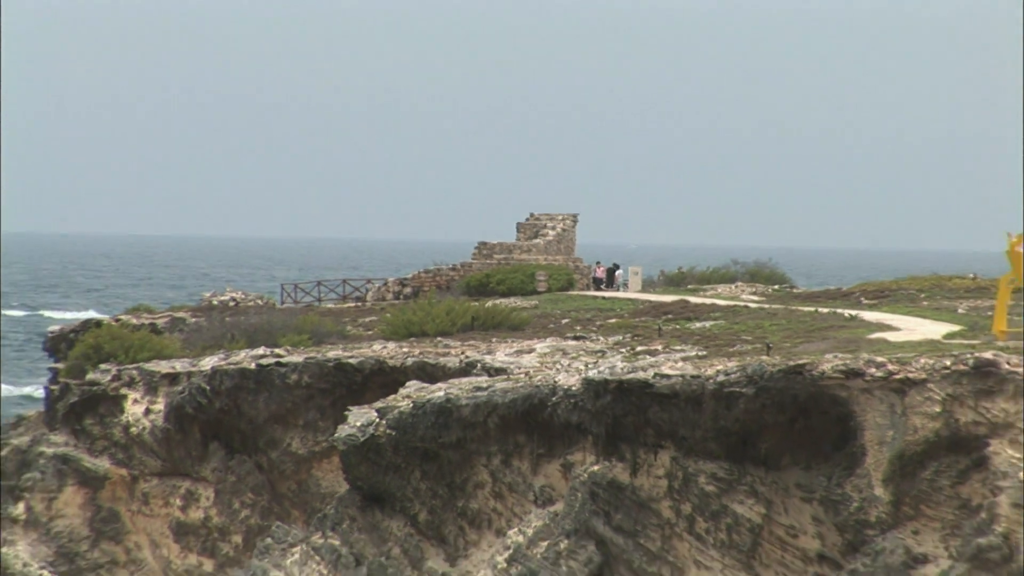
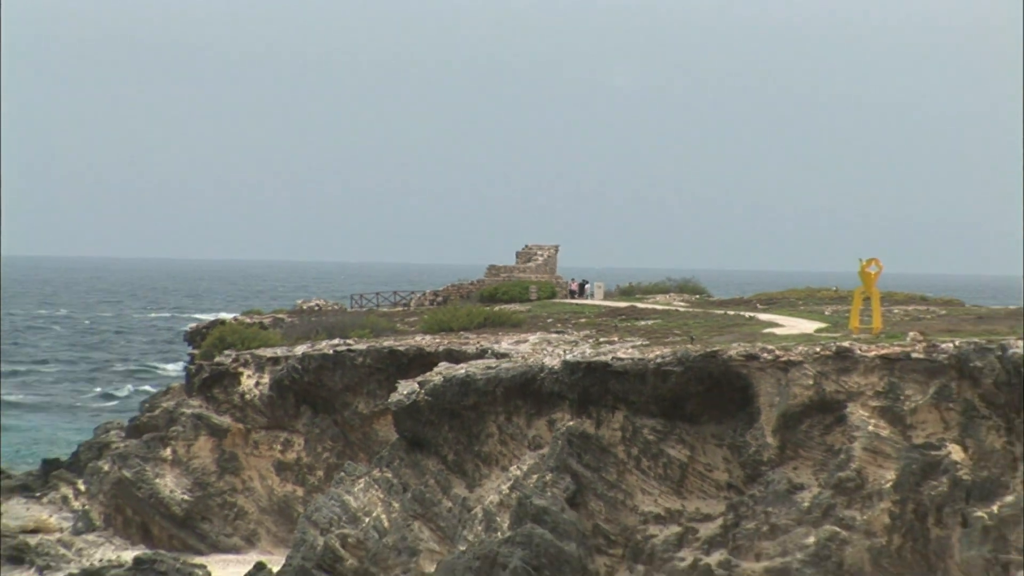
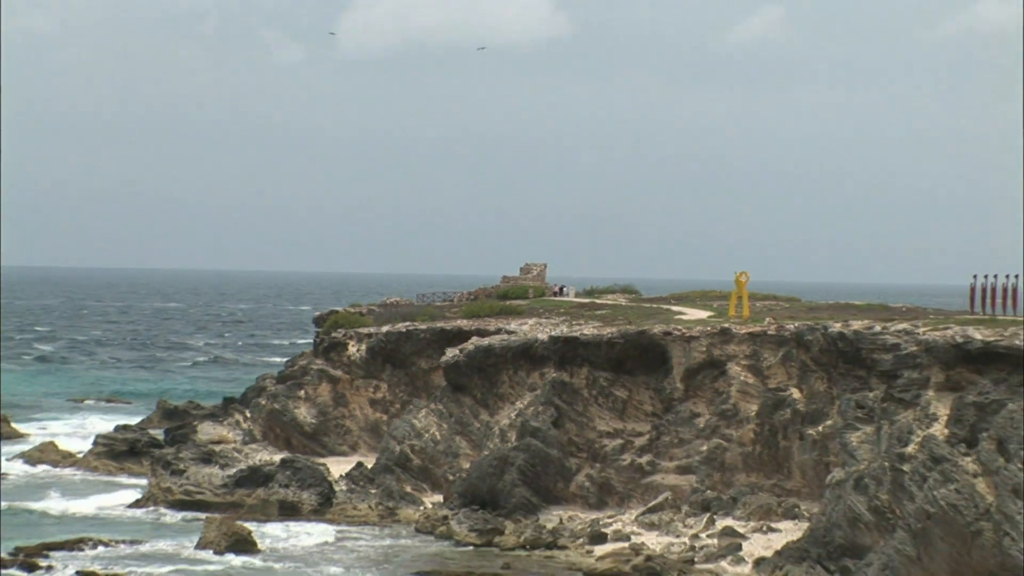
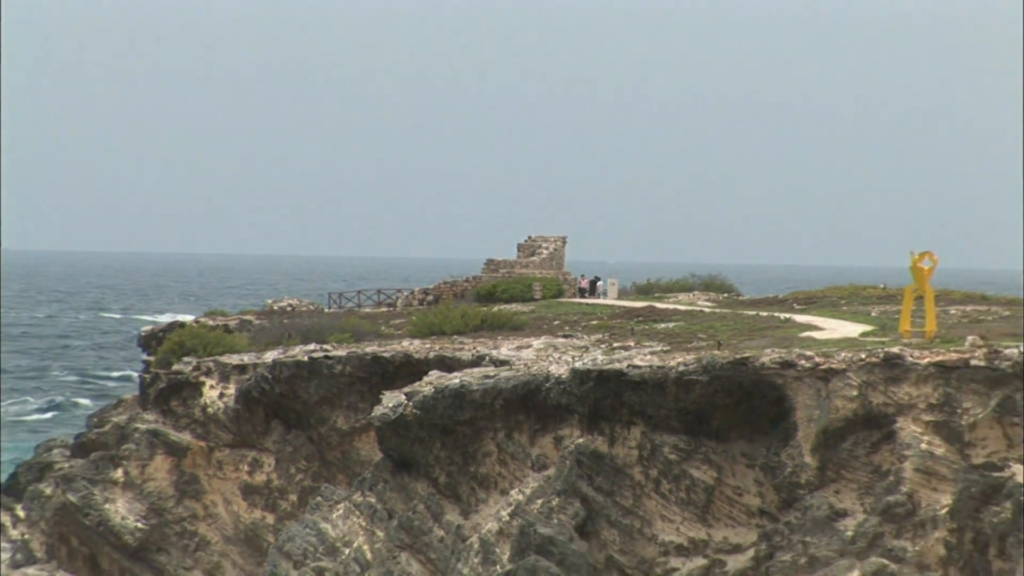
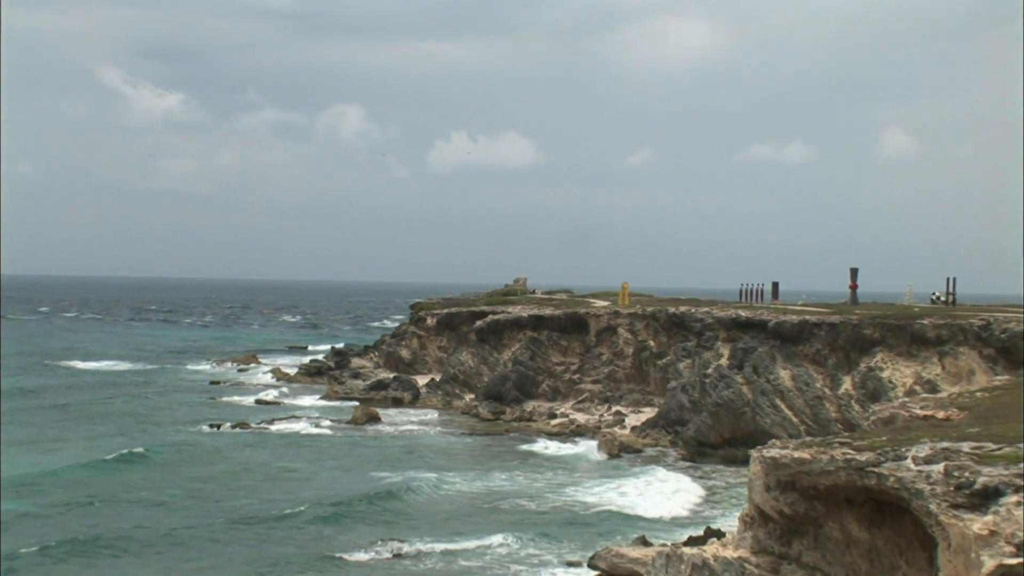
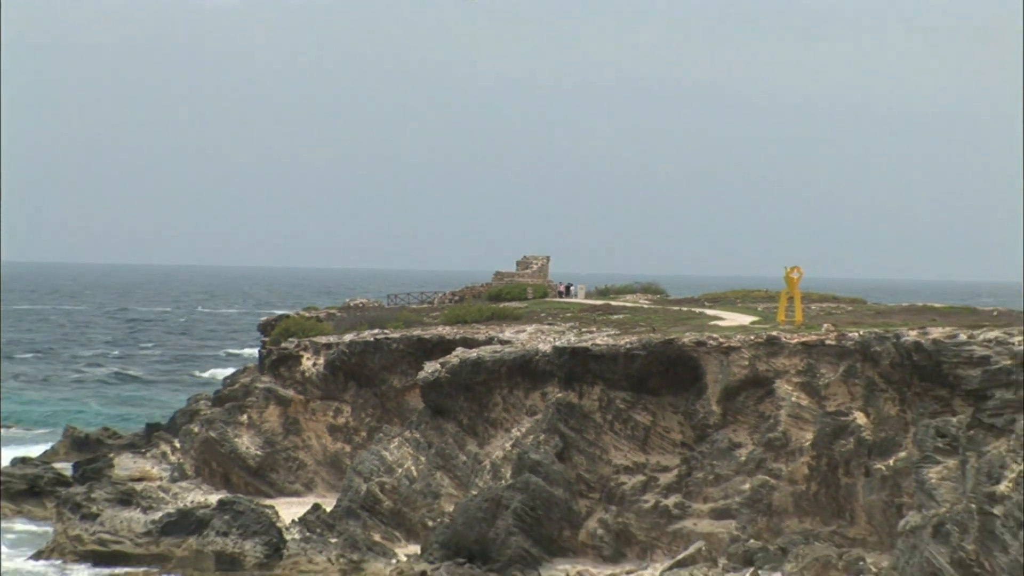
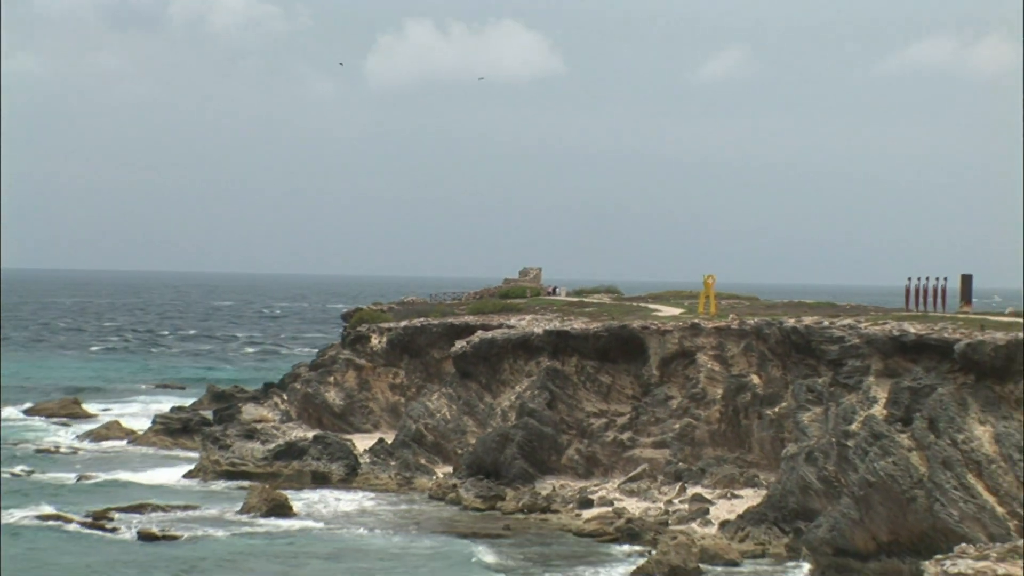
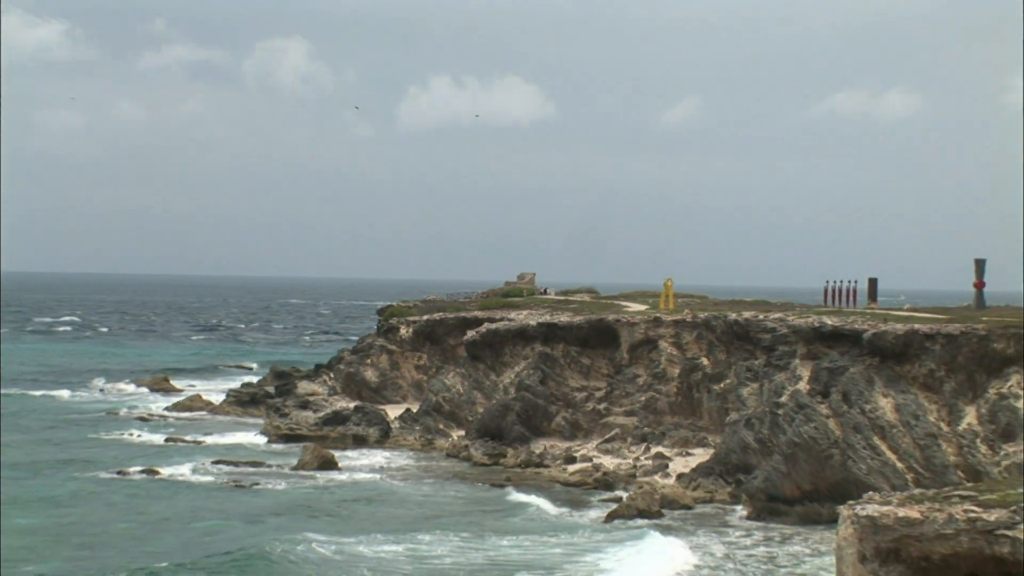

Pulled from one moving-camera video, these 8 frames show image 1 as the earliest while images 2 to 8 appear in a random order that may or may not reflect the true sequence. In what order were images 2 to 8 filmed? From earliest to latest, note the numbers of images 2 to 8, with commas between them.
4, 2, 6, 3, 7, 8, 5
